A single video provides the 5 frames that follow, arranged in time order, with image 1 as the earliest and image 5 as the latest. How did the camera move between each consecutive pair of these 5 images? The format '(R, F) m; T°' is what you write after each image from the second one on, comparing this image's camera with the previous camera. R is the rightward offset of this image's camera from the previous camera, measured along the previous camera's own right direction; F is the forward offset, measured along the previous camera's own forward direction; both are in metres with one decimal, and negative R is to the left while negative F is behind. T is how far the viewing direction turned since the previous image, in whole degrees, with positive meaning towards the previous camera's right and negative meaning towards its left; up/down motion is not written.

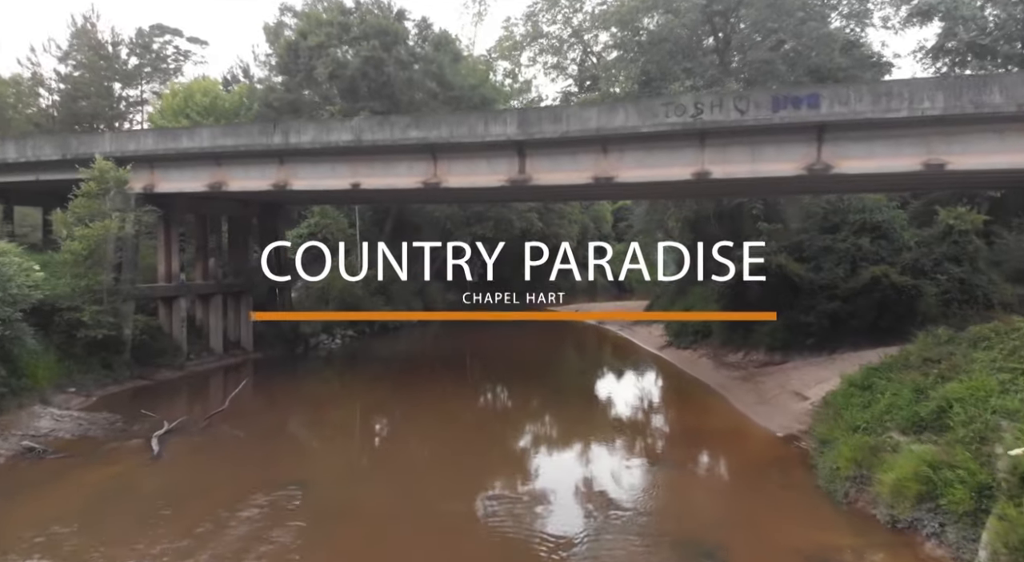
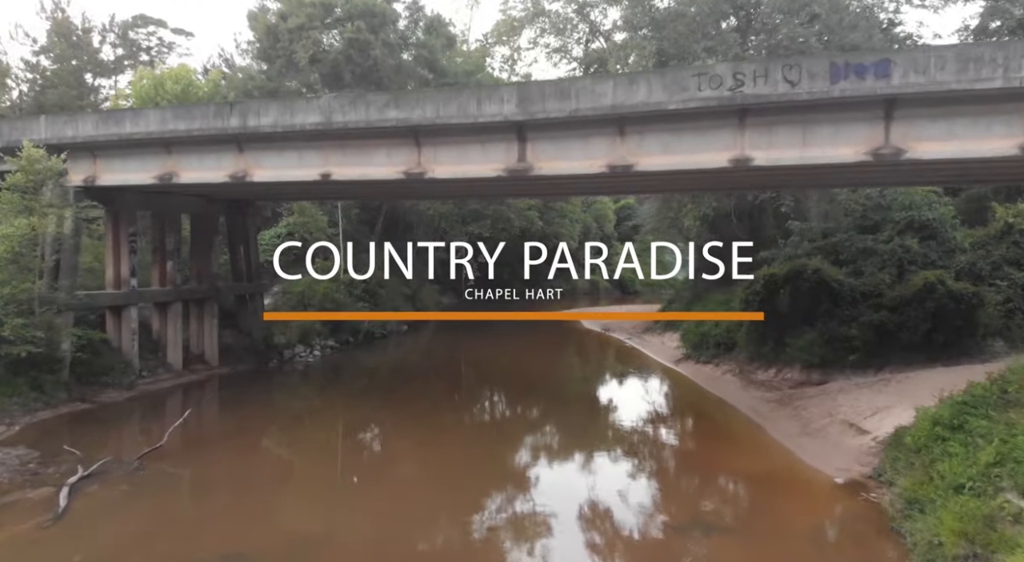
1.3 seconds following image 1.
(0.0, +2.0) m; 0°
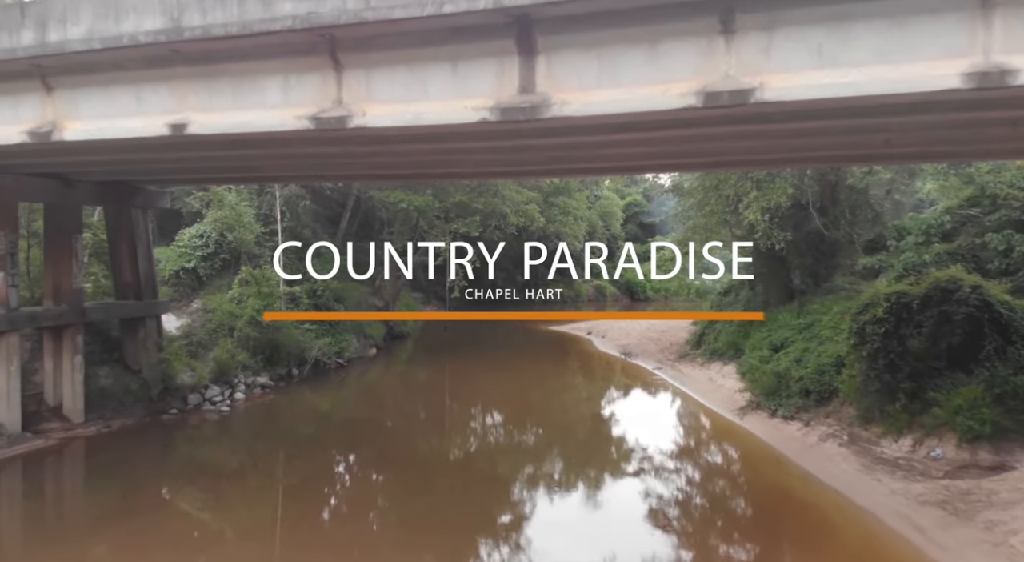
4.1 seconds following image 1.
(0.0, +4.9) m; 0°
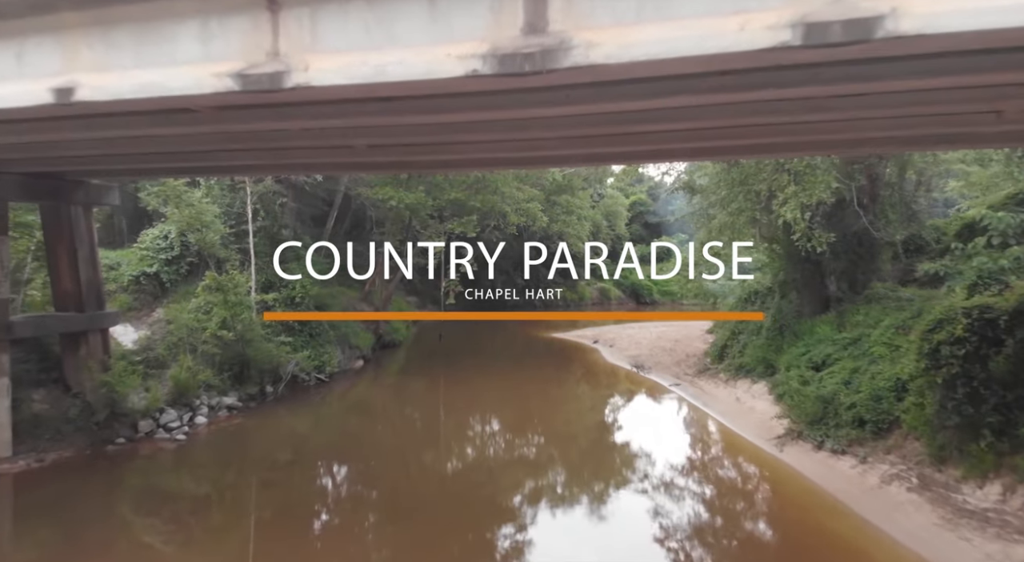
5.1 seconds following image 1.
(0.0, +1.6) m; 0°
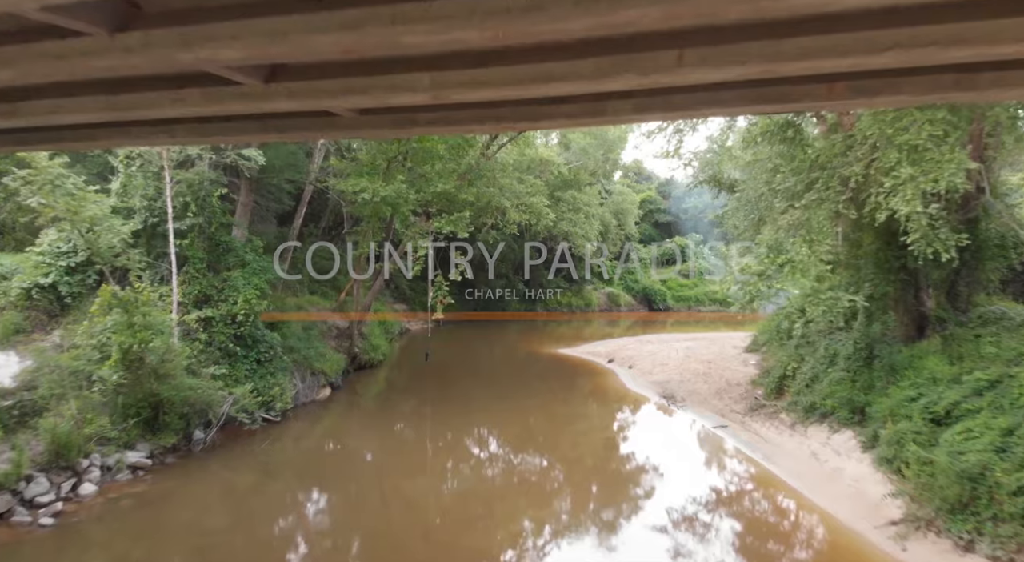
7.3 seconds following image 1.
(0.0, +3.0) m; 0°
